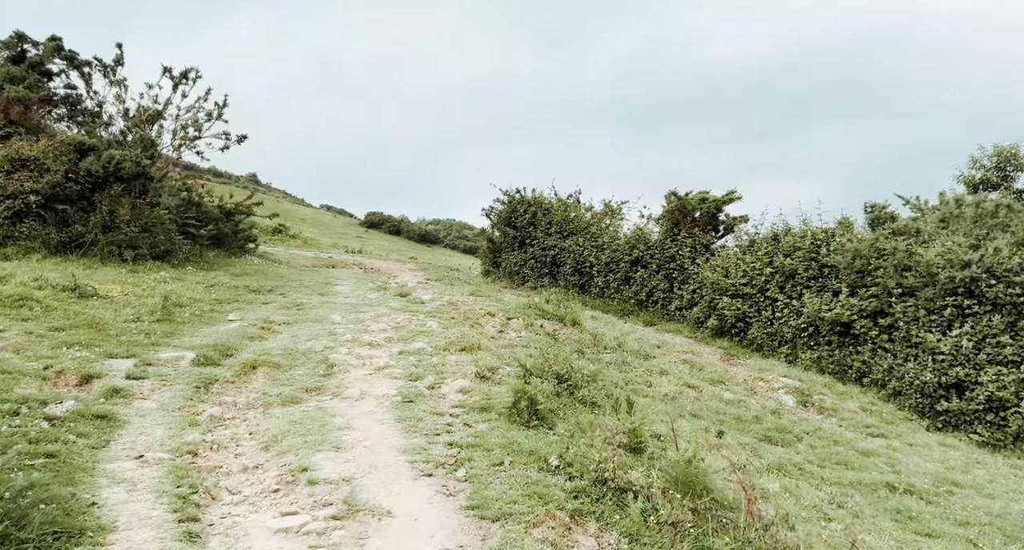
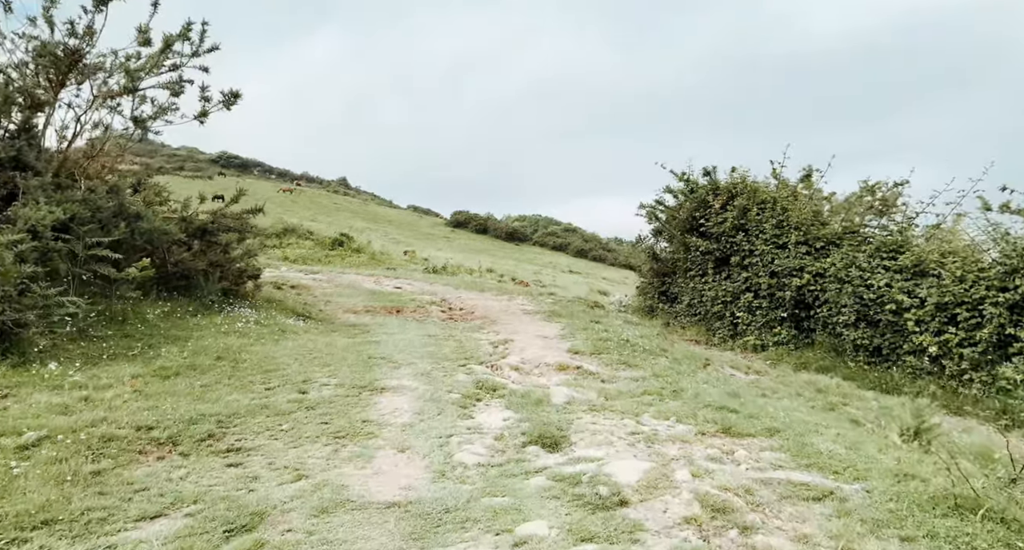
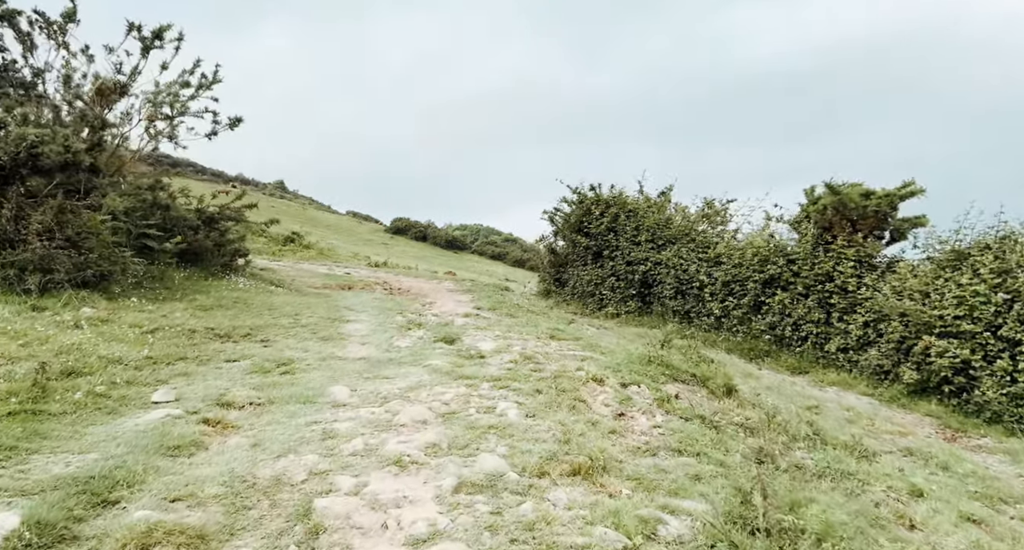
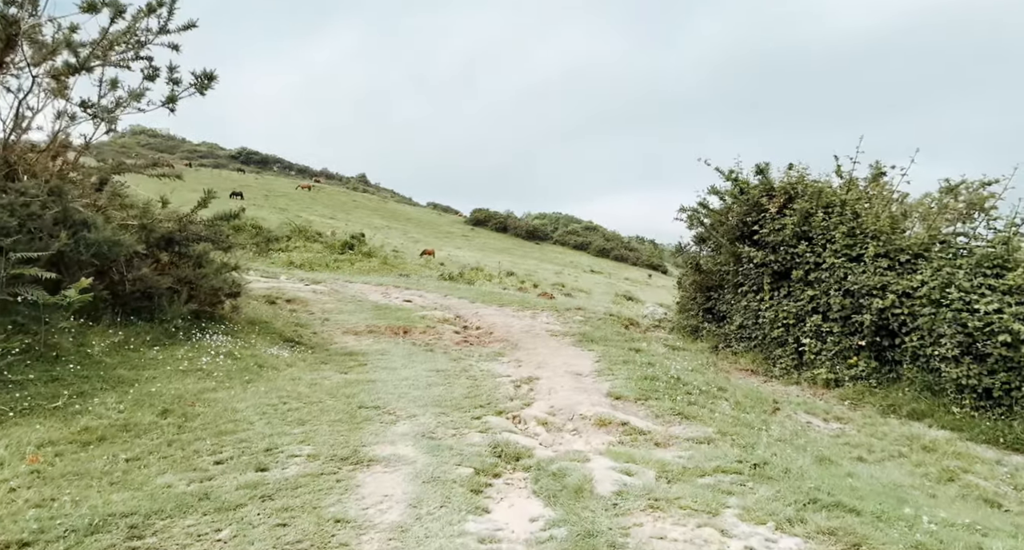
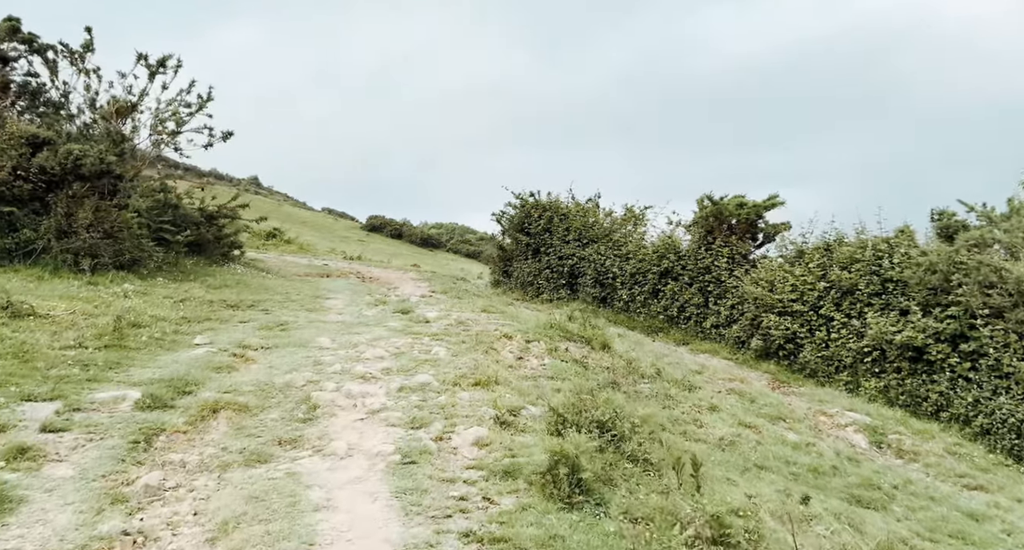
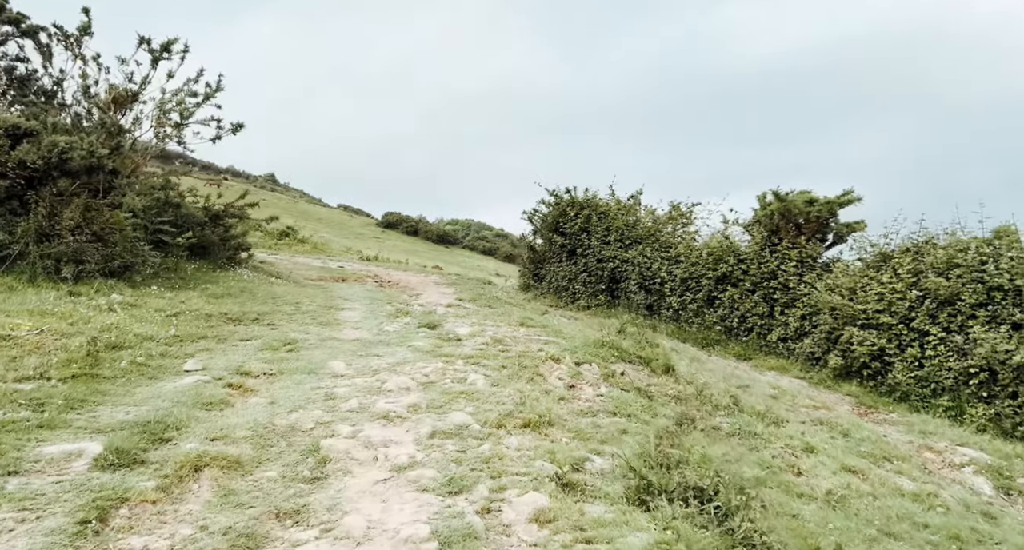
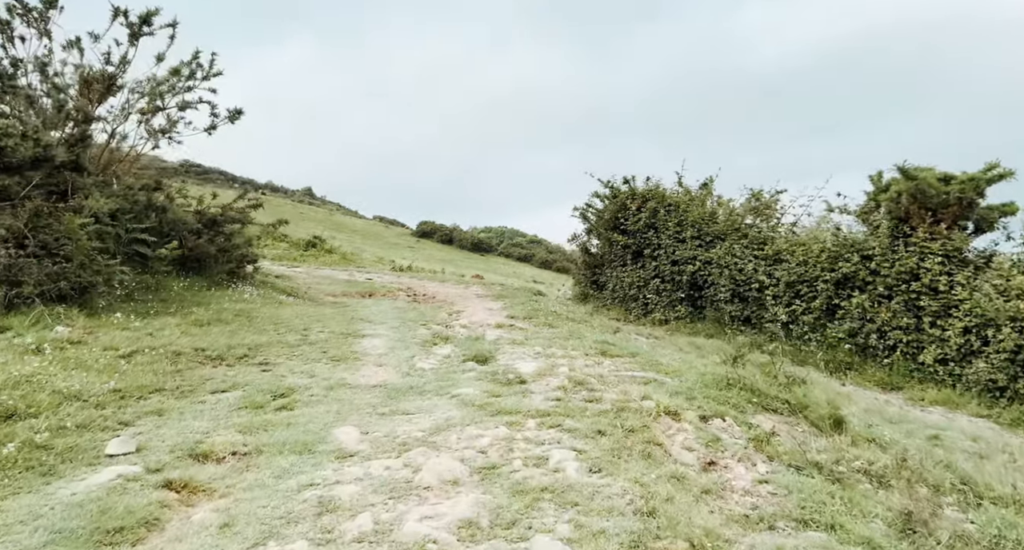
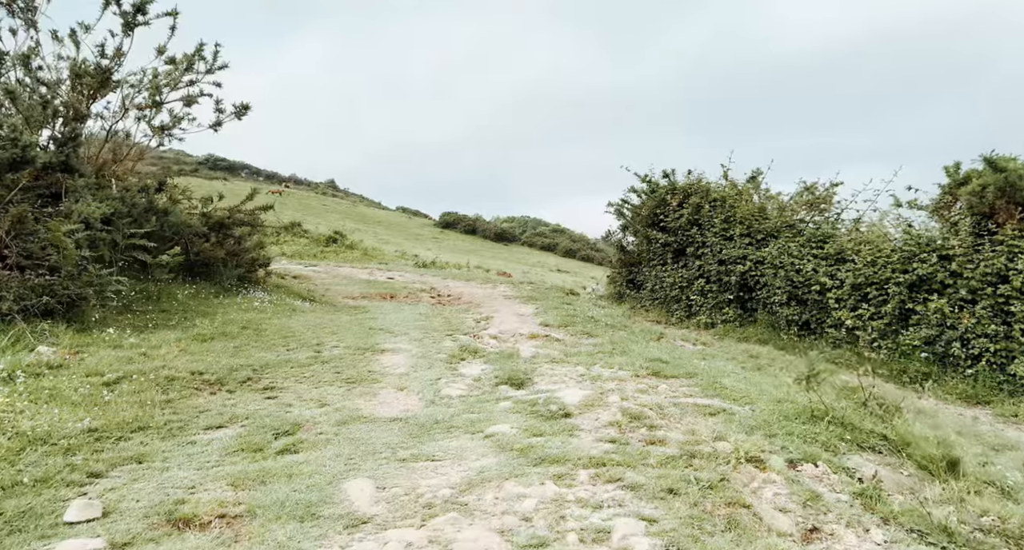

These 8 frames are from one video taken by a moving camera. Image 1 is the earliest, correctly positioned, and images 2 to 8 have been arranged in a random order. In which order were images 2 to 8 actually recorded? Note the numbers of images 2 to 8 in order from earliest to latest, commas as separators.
5, 6, 3, 7, 8, 2, 4
